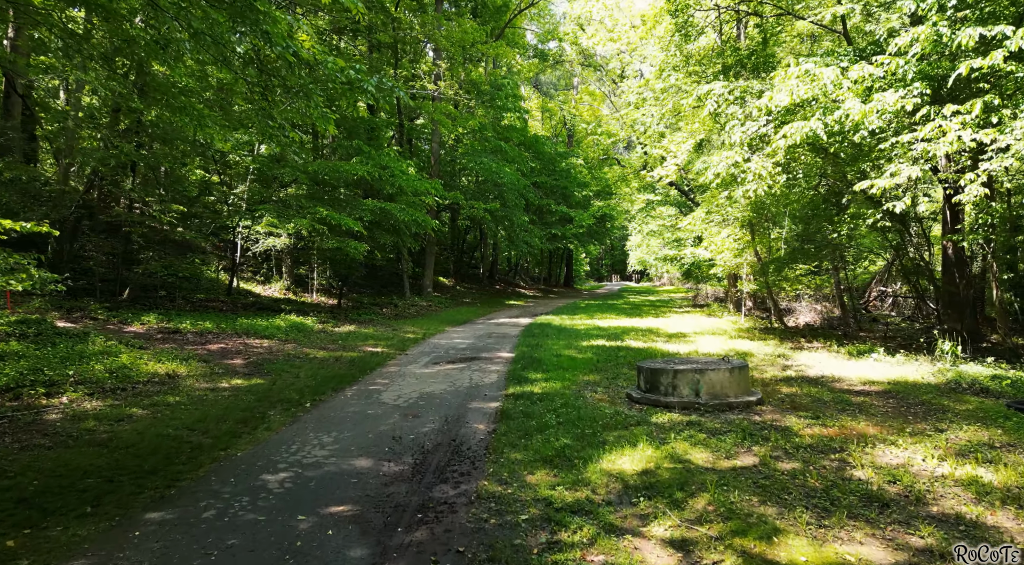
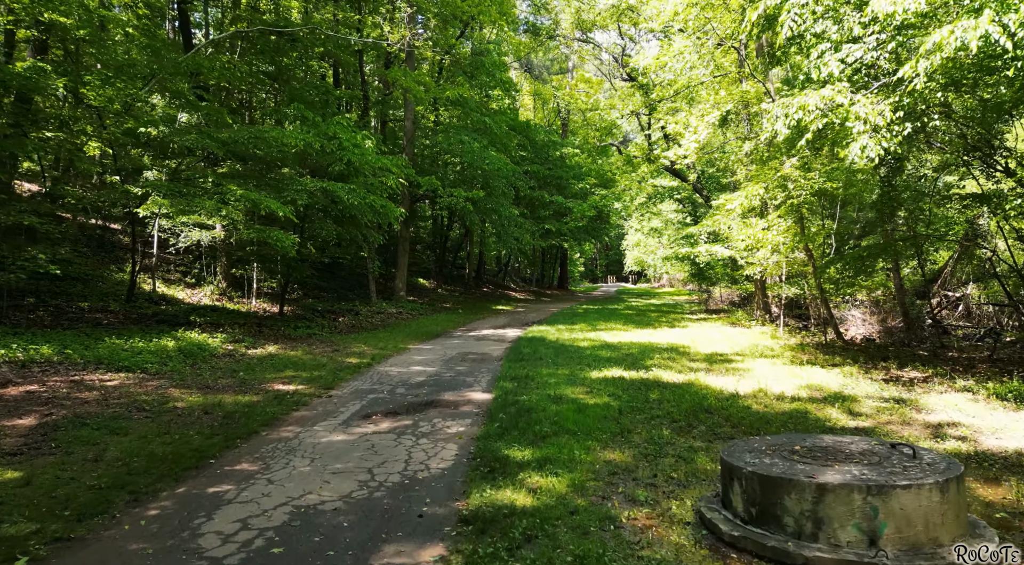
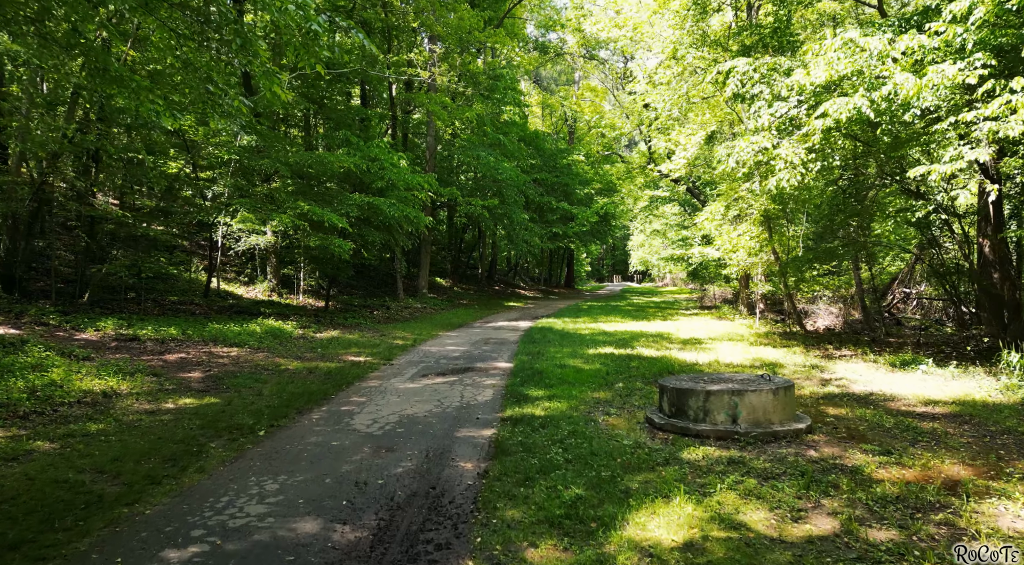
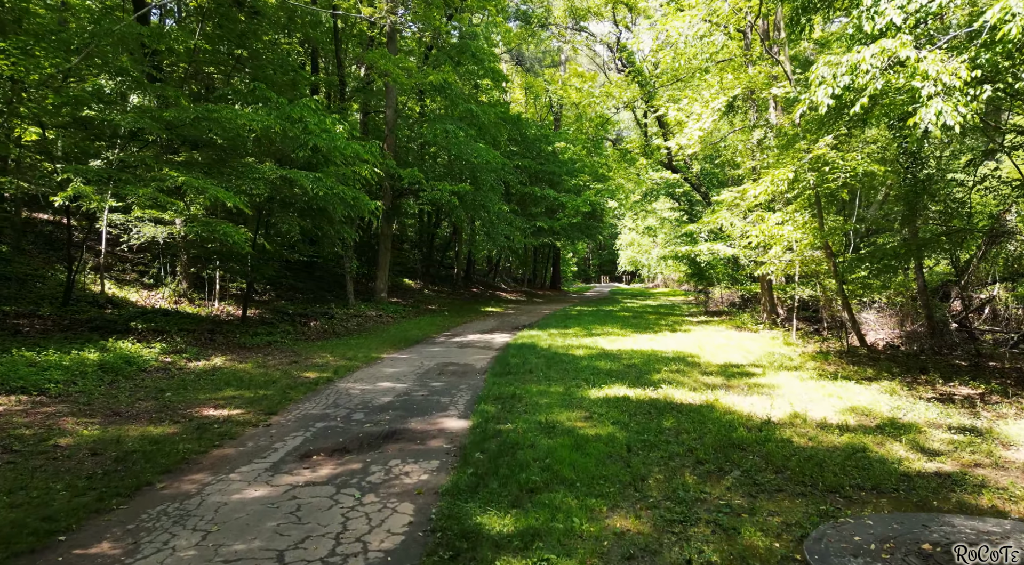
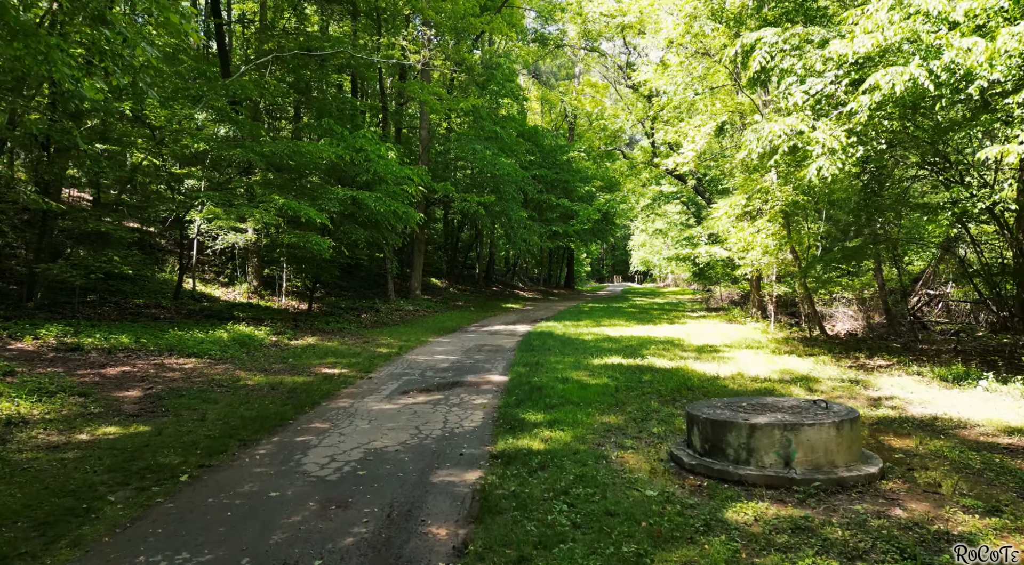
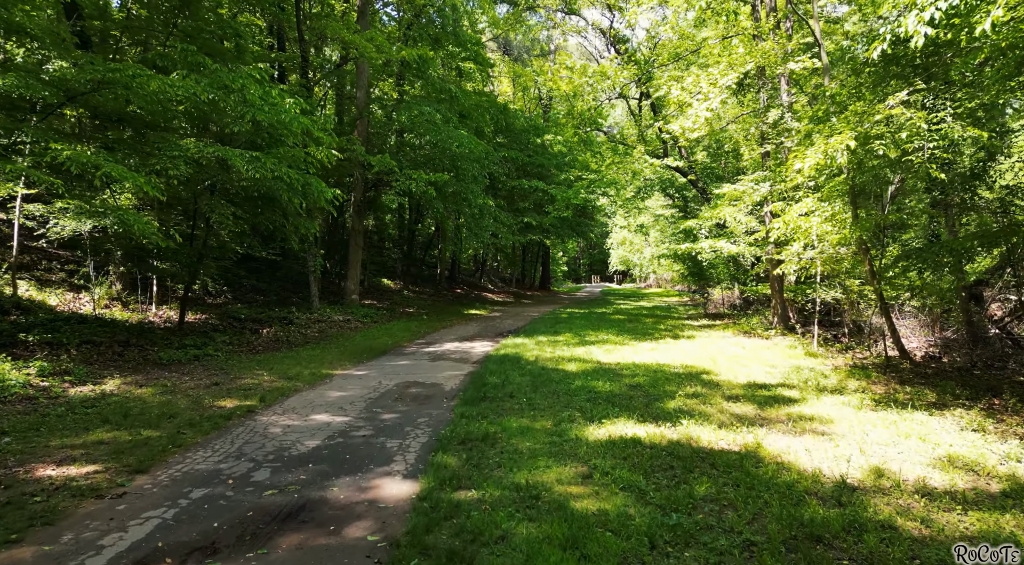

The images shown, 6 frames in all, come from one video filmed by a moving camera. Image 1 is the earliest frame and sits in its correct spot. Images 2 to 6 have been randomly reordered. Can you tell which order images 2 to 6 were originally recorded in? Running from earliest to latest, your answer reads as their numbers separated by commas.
3, 5, 2, 4, 6
